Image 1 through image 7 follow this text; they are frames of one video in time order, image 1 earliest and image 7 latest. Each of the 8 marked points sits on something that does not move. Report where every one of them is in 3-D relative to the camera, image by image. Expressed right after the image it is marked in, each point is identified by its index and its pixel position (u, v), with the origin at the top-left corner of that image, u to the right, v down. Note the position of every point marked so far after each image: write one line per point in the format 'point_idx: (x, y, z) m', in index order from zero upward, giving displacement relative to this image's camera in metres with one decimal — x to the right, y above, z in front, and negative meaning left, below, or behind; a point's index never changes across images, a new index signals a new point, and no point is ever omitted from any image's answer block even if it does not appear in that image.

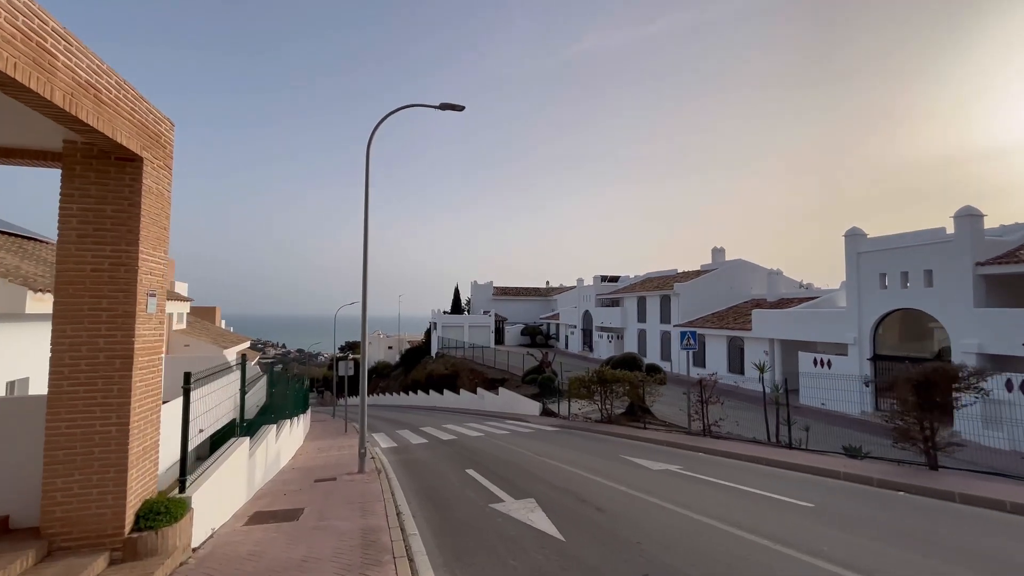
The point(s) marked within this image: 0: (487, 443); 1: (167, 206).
0: (-1.0, -5.8, +17.3) m
1: (-4.4, +1.1, +5.8) m
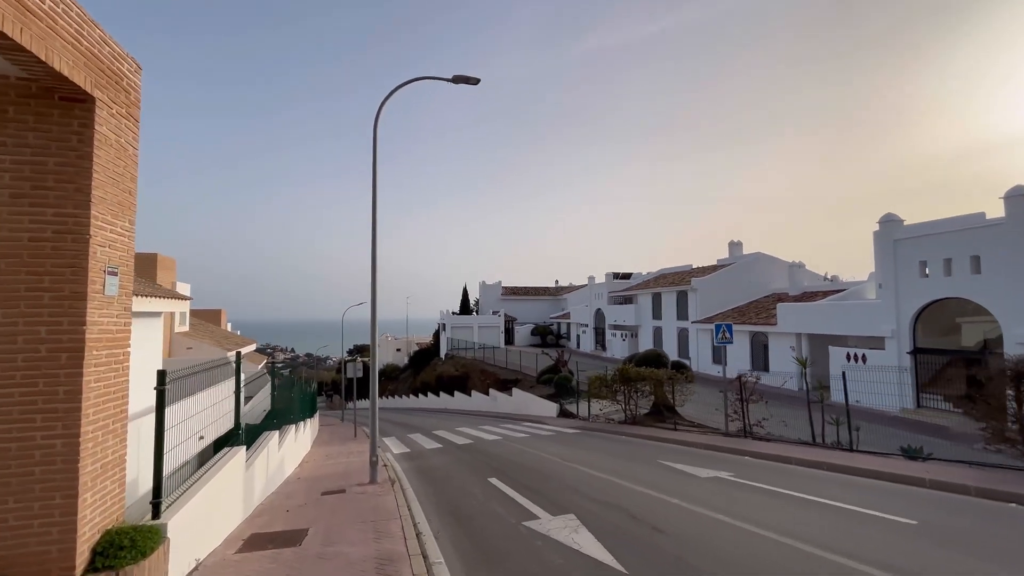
0: (-0.3, -5.6, +16.2) m
1: (-3.9, +1.3, +4.7) m
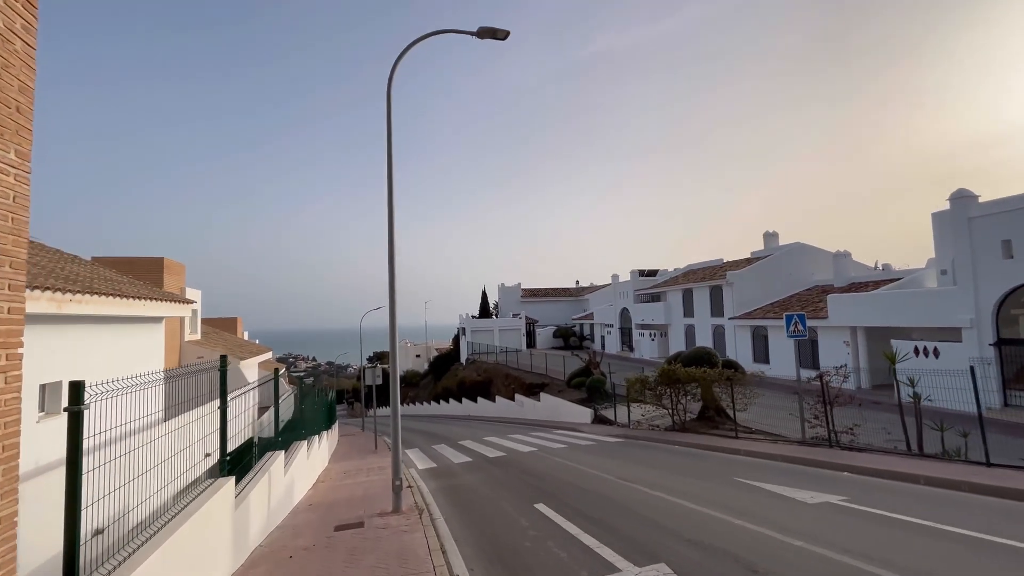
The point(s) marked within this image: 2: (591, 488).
0: (+0.9, -5.4, +14.3) m
1: (-3.3, +1.5, +3.1) m
2: (+1.8, -4.4, +10.2) m
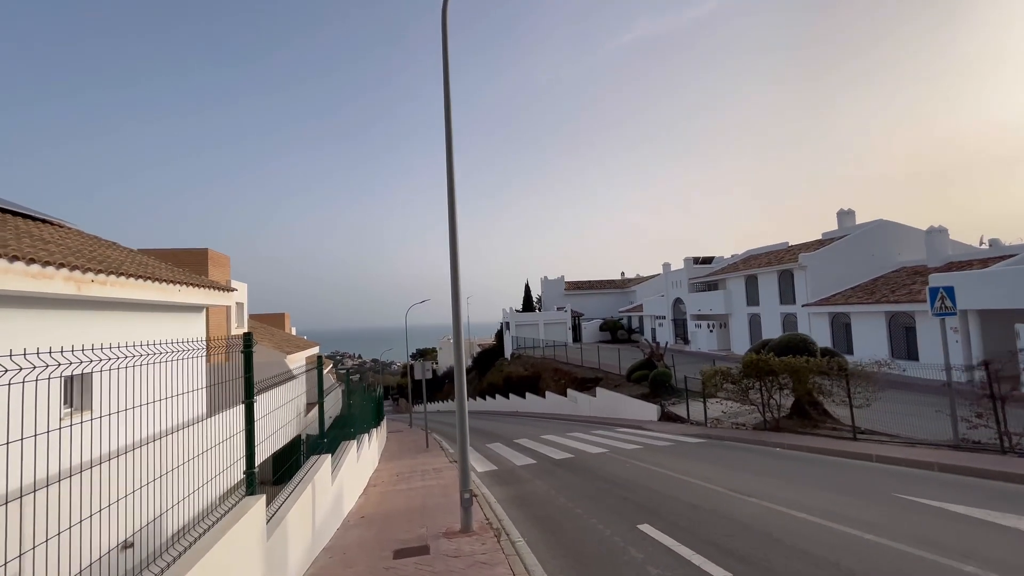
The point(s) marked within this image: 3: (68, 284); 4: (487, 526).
0: (+2.9, -4.8, +12.4) m
1: (-2.4, +1.9, +1.5) m
2: (+3.4, -3.8, +8.2) m
3: (-7.4, +0.1, +7.6) m
4: (-0.4, -3.7, +7.1) m
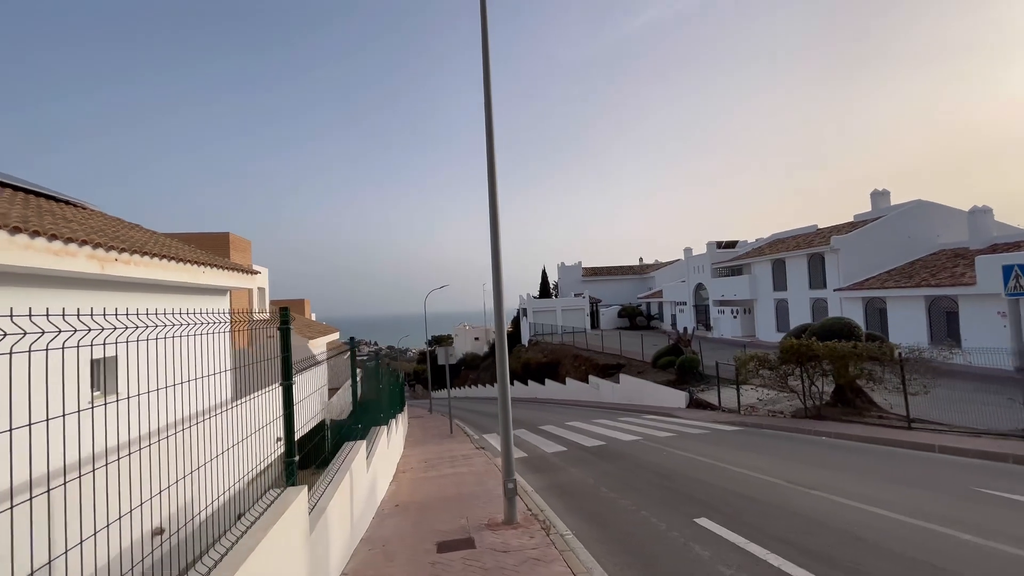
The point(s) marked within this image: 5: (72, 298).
0: (+3.8, -4.3, +11.9) m
1: (-1.9, +2.1, +1.0) m
2: (+4.1, -3.4, +7.7) m
3: (-6.7, +0.4, +7.2) m
4: (+0.3, -3.4, +6.7) m
5: (-7.2, -0.2, +7.4) m
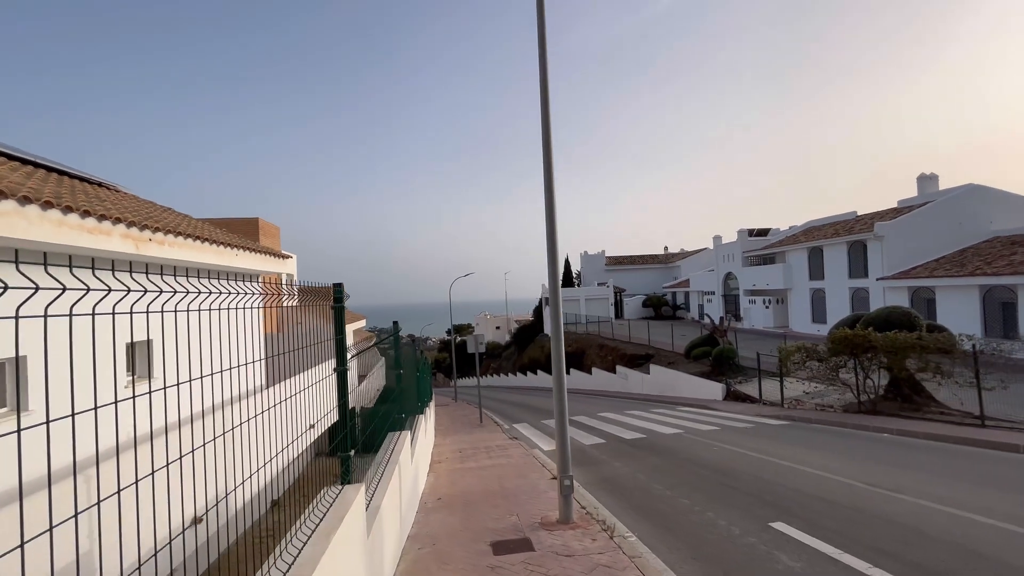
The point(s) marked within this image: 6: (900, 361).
0: (+4.7, -3.9, +11.3) m
1: (-1.4, +2.2, +0.5) m
2: (+4.9, -3.2, +7.0) m
3: (-5.9, +0.7, +7.0) m
4: (+1.0, -3.1, +6.2) m
5: (-6.4, +0.1, +7.2) m
6: (+11.0, -2.1, +13.0) m
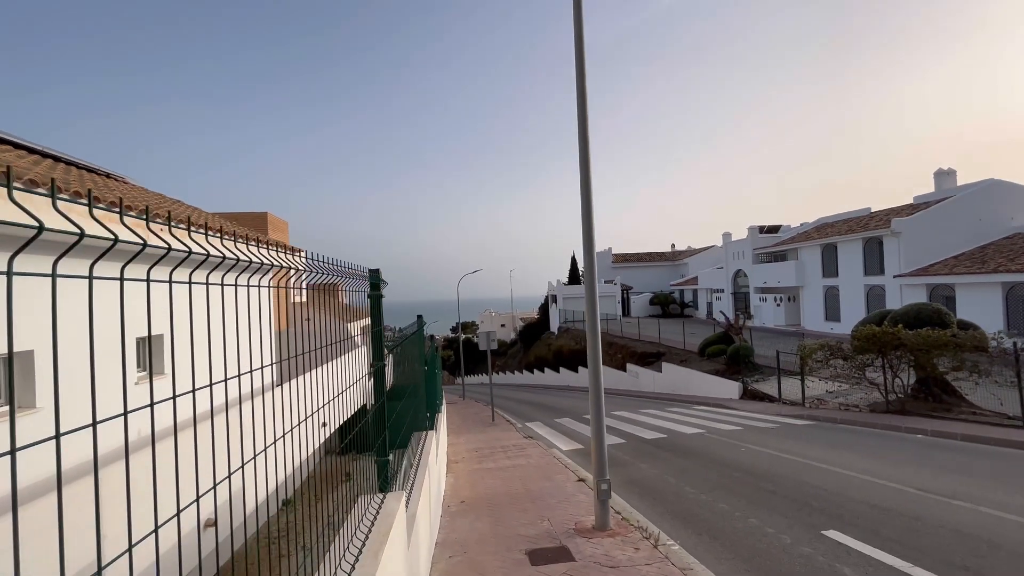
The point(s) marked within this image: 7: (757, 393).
0: (+5.2, -3.8, +10.9) m
1: (-1.0, +2.3, +0.1) m
2: (+5.3, -3.1, +6.6) m
3: (-5.5, +0.8, +6.6) m
4: (+1.5, -3.0, +5.8) m
5: (-5.9, +0.3, +6.8) m
6: (+11.5, -2.0, +12.5) m
7: (+10.1, -4.3, +18.7) m
